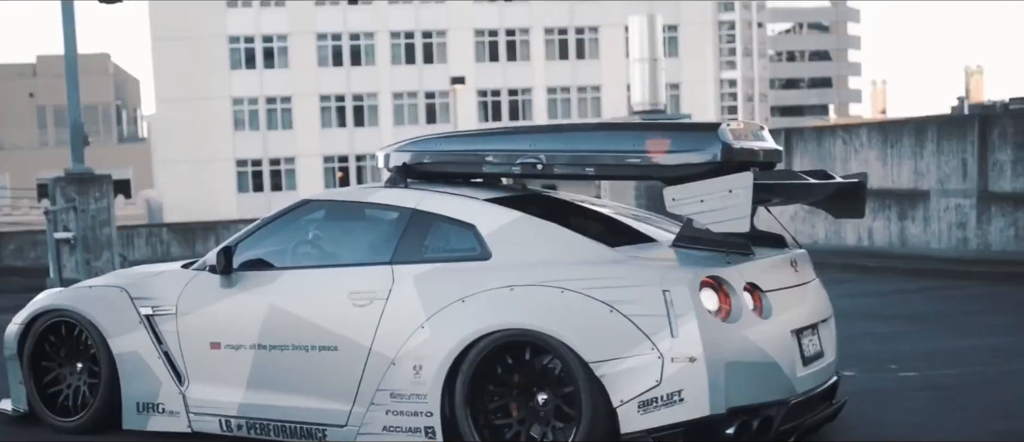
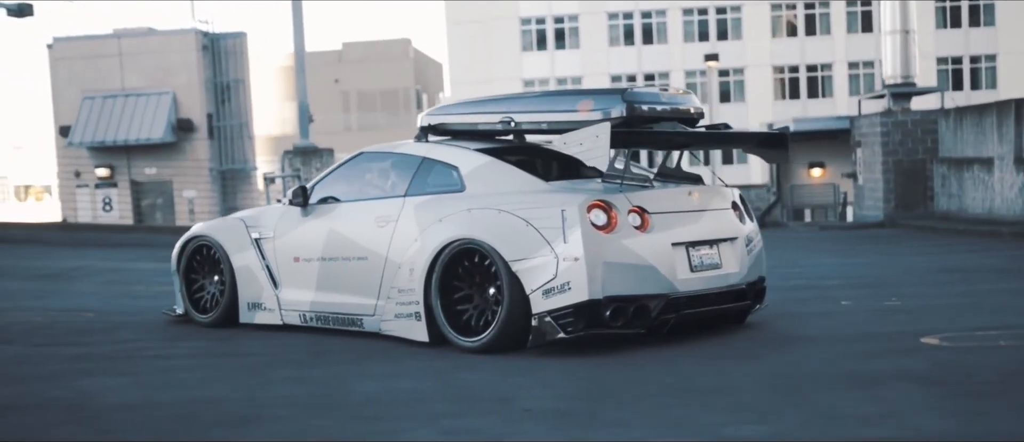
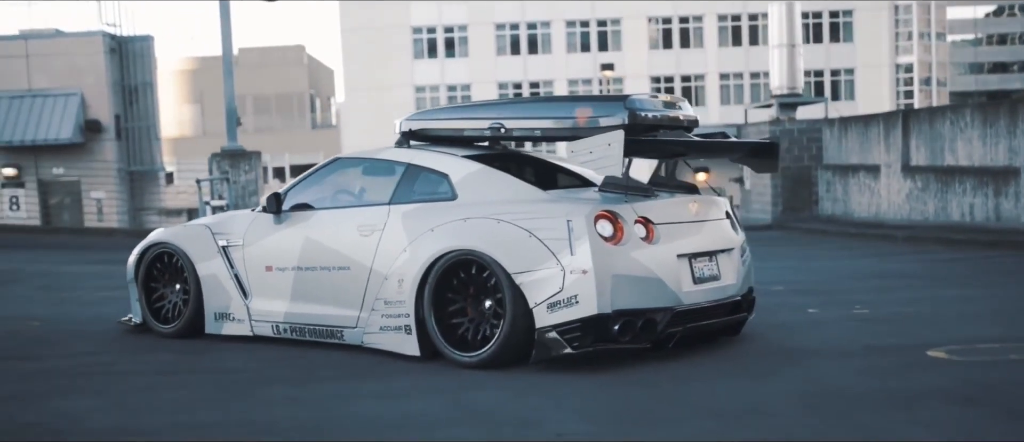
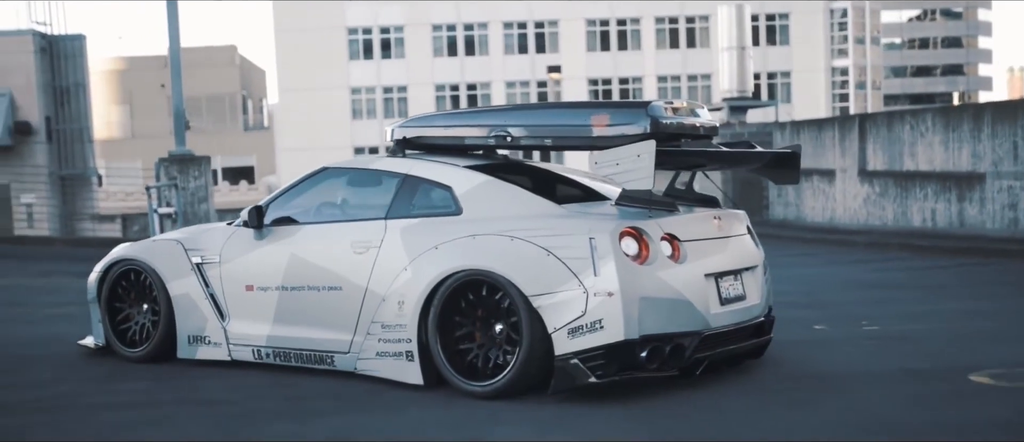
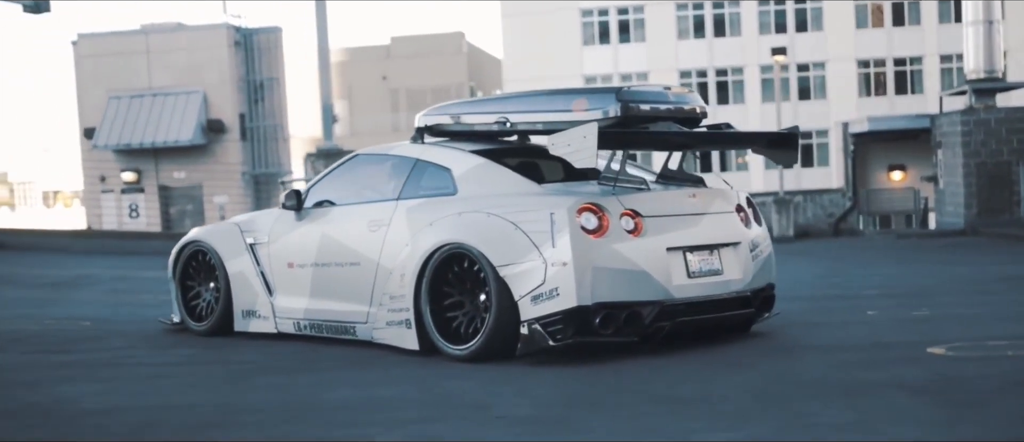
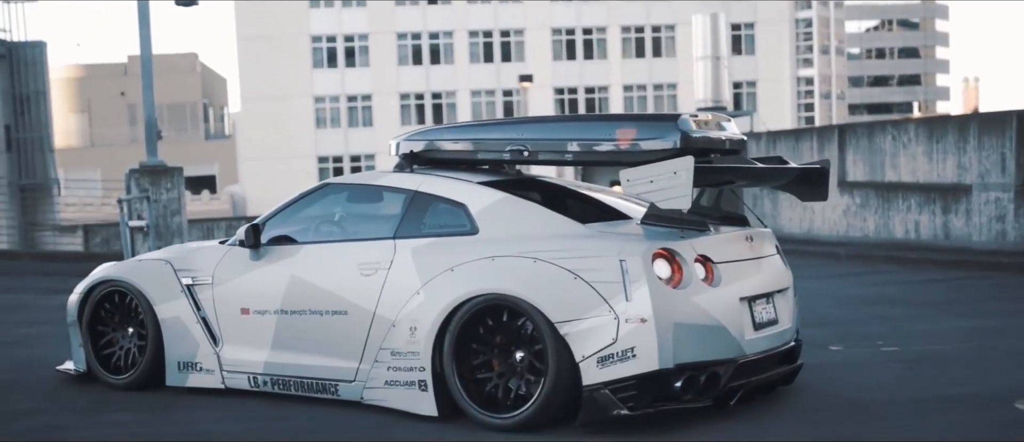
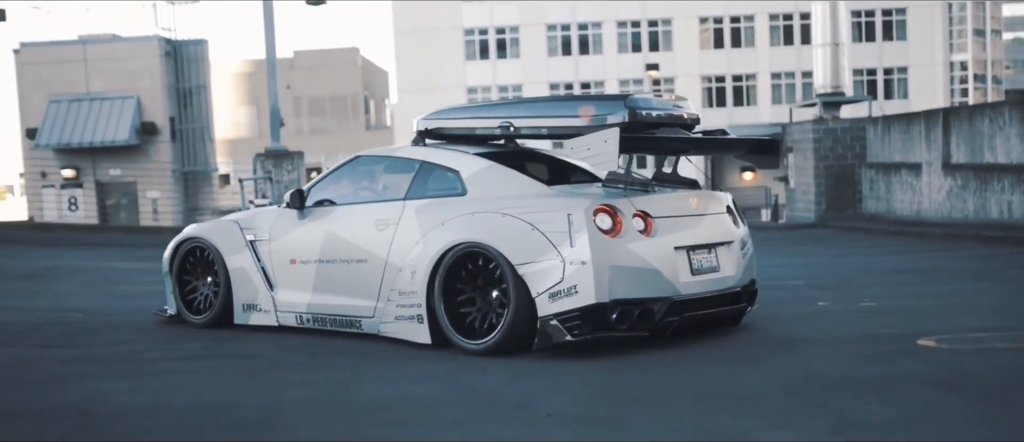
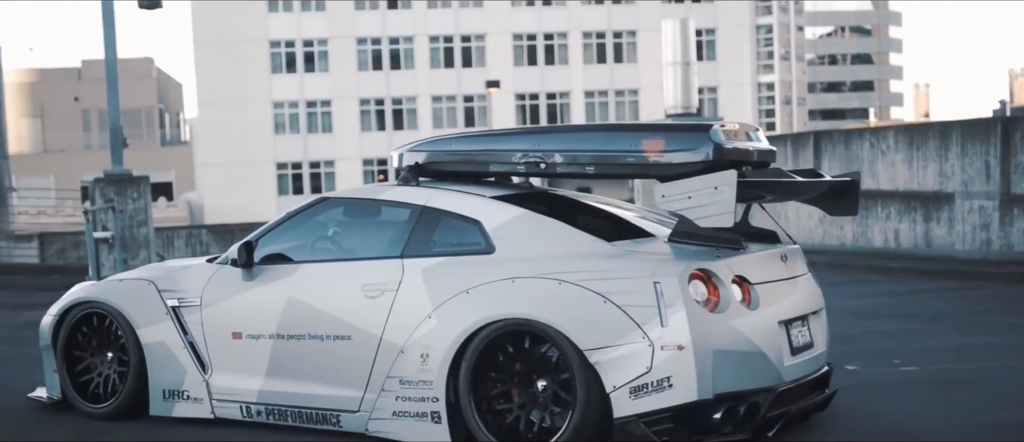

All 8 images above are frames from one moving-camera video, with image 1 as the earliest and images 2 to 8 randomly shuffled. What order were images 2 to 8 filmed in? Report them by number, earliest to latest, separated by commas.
8, 6, 4, 3, 7, 2, 5
